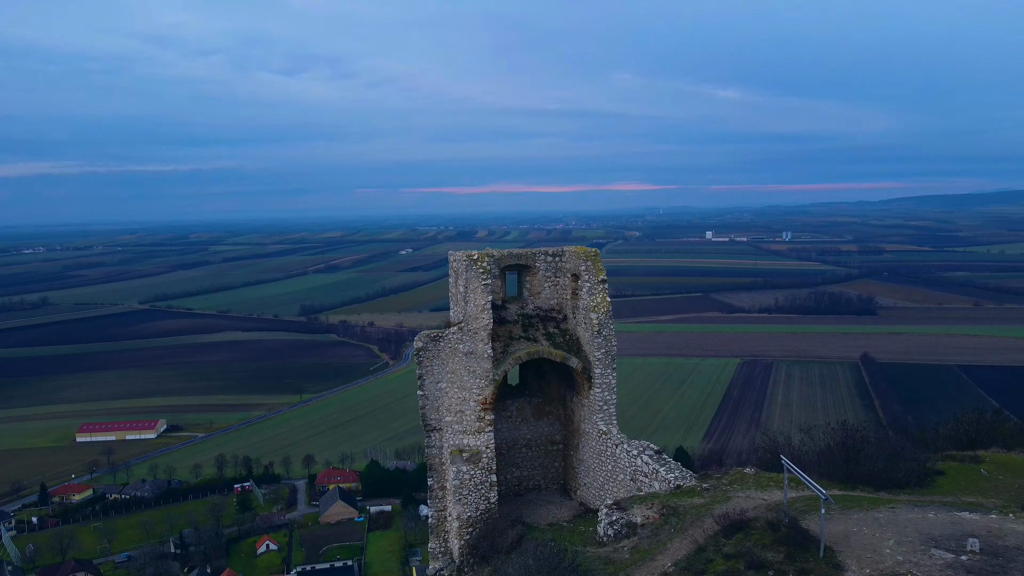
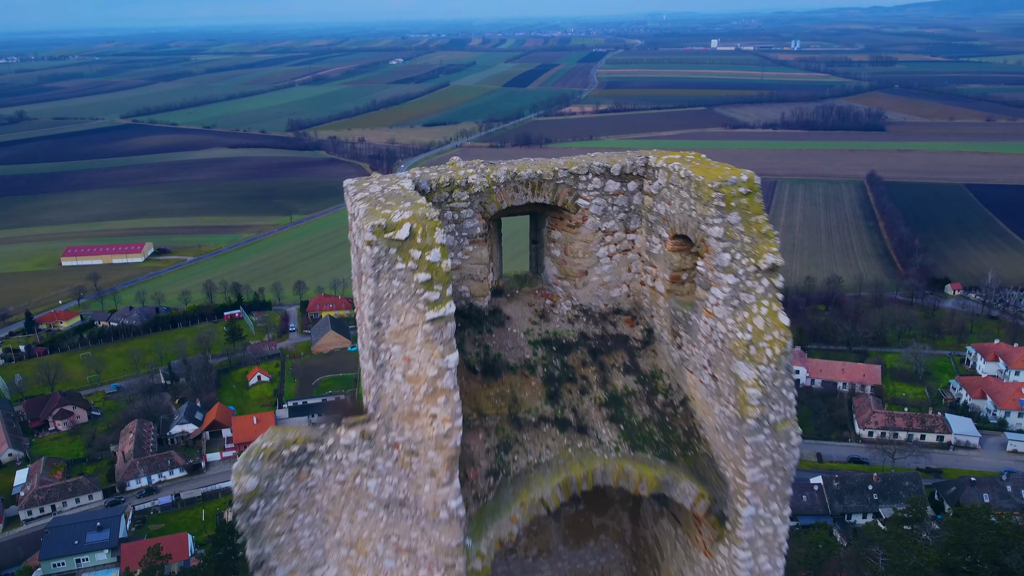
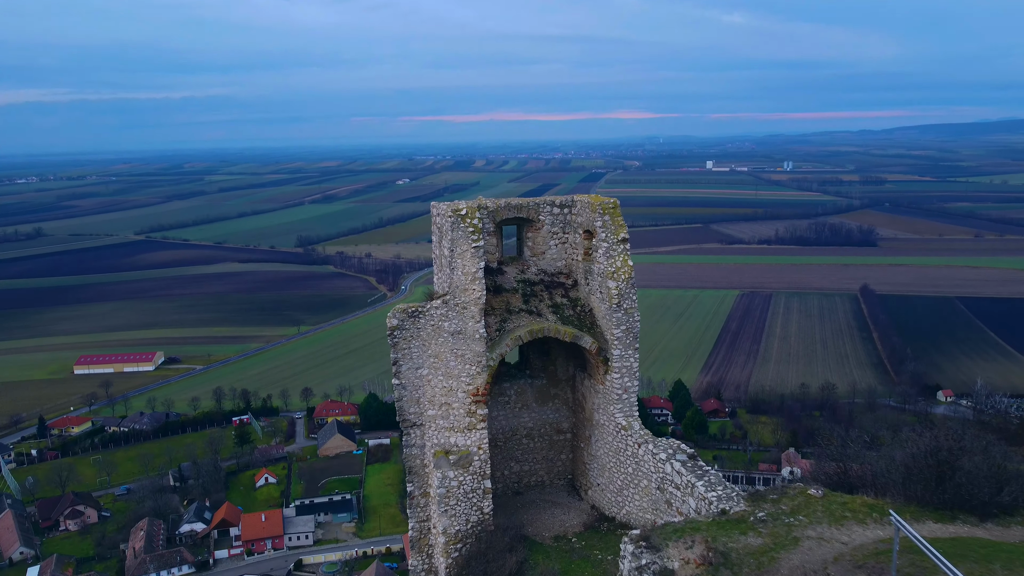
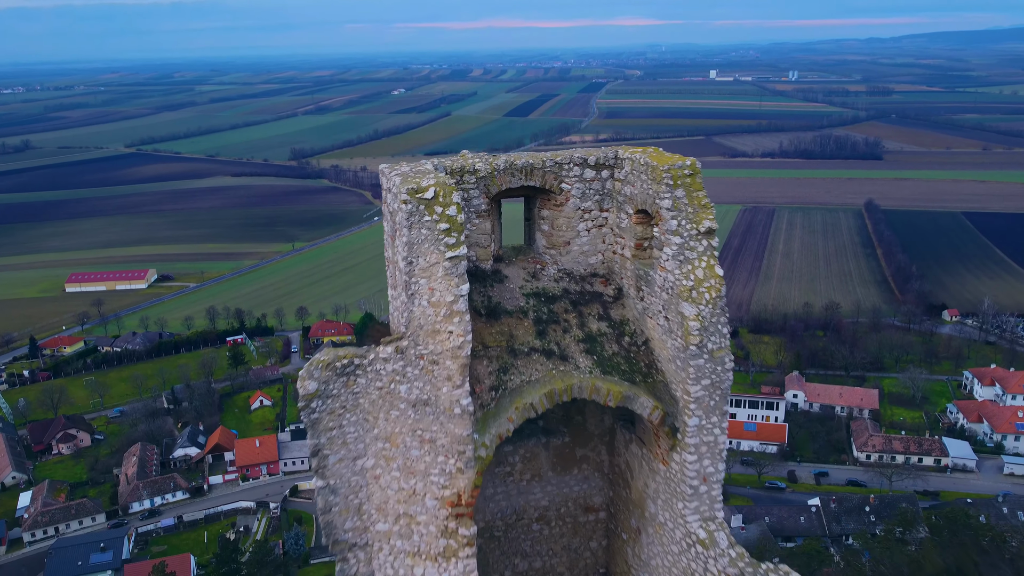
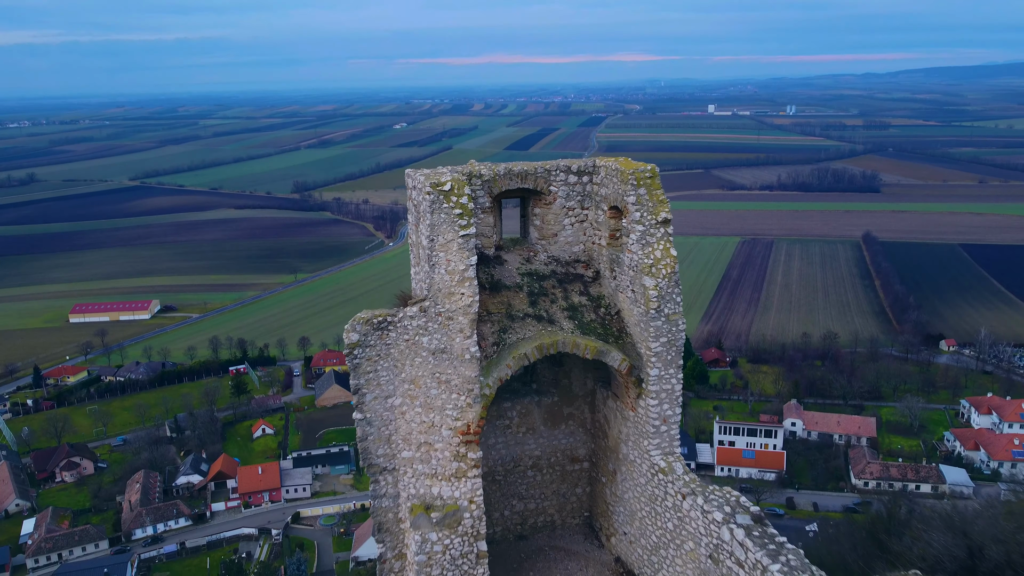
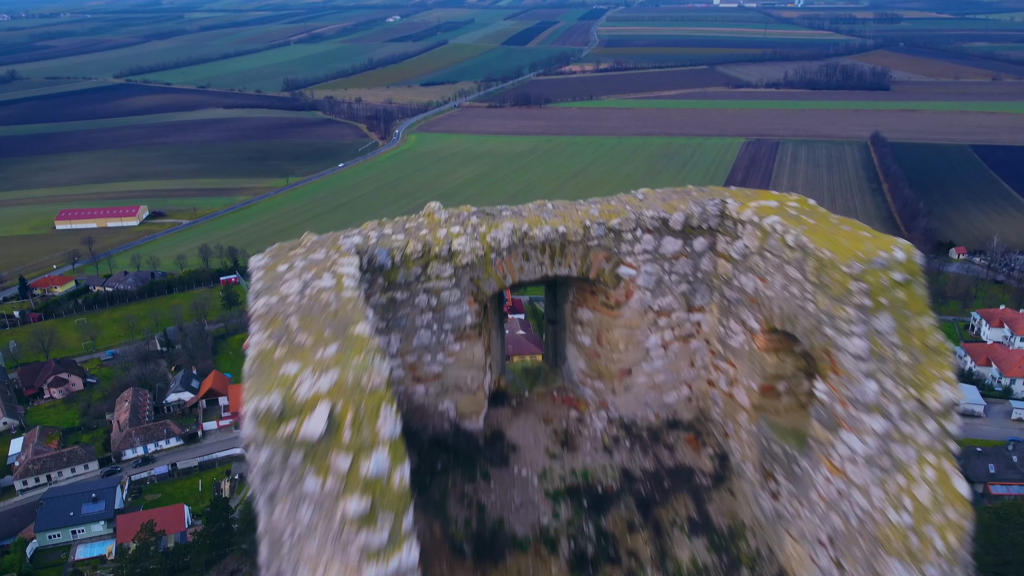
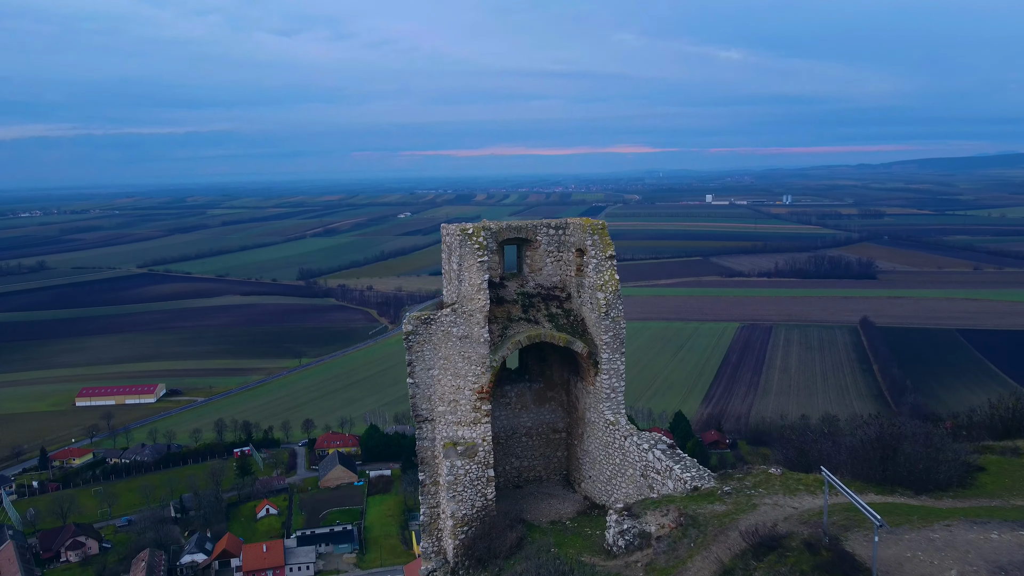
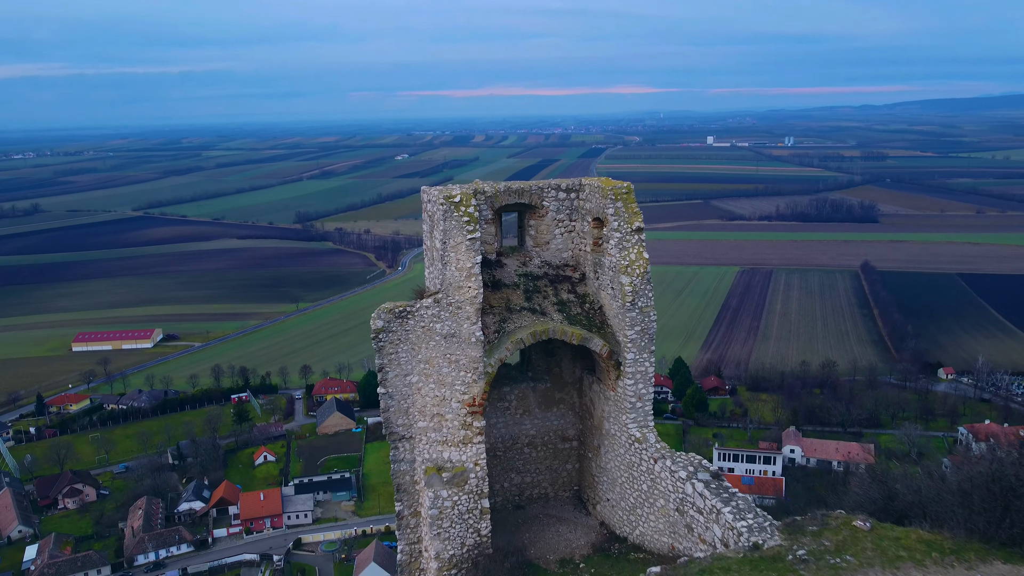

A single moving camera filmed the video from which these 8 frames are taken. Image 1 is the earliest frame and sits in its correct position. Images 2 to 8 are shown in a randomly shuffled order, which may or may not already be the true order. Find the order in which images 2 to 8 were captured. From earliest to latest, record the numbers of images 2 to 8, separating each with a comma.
7, 3, 8, 5, 4, 2, 6
